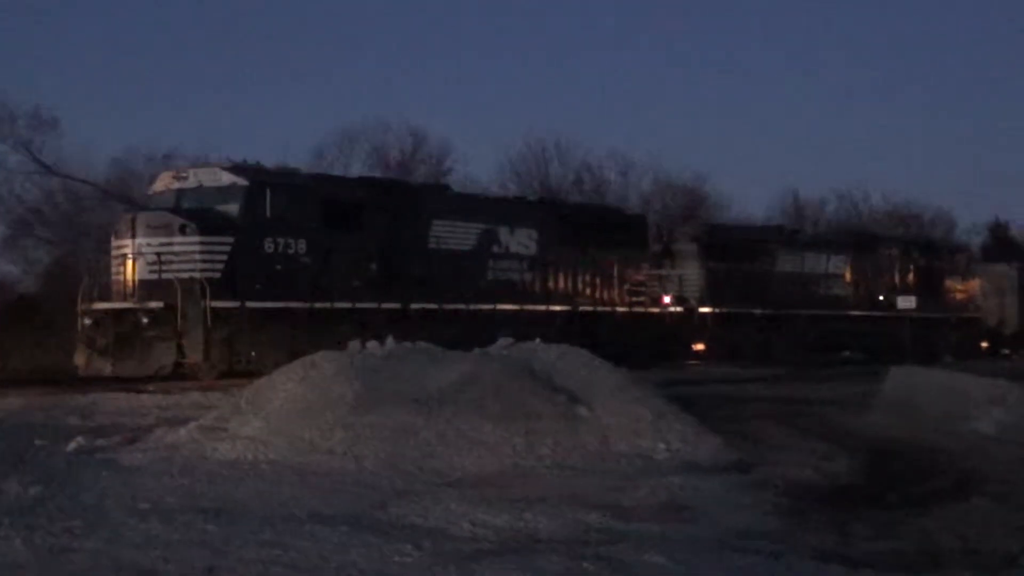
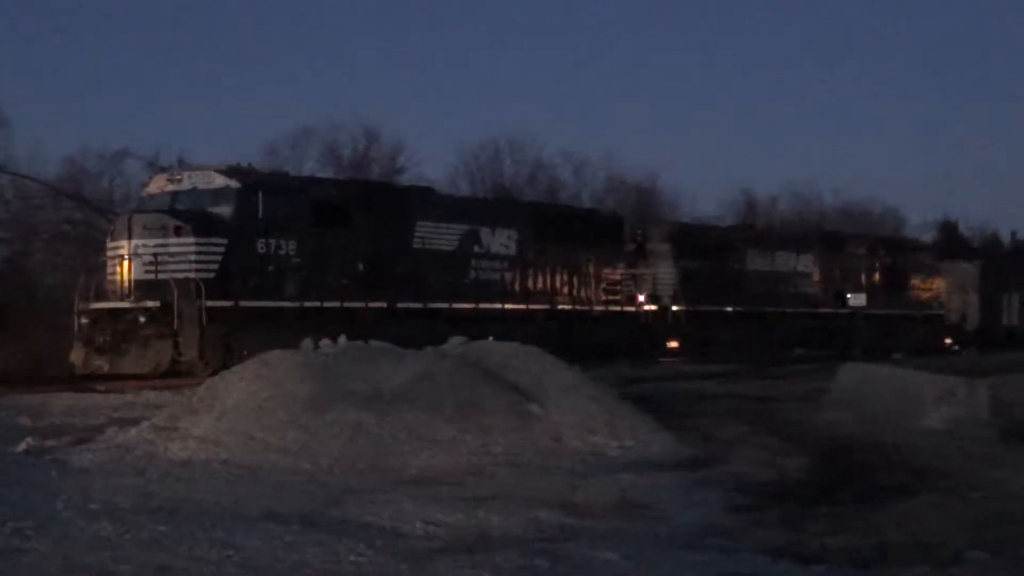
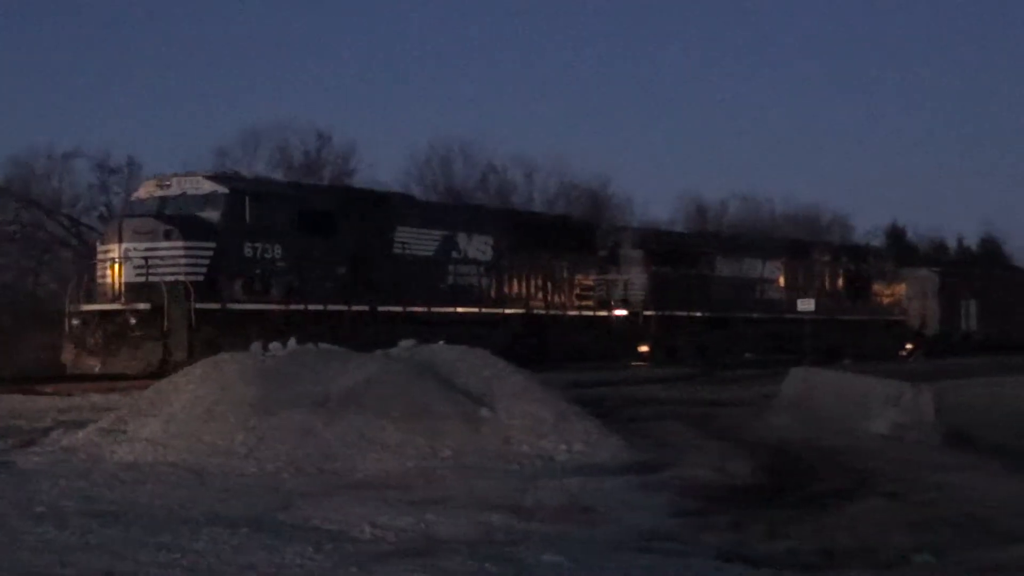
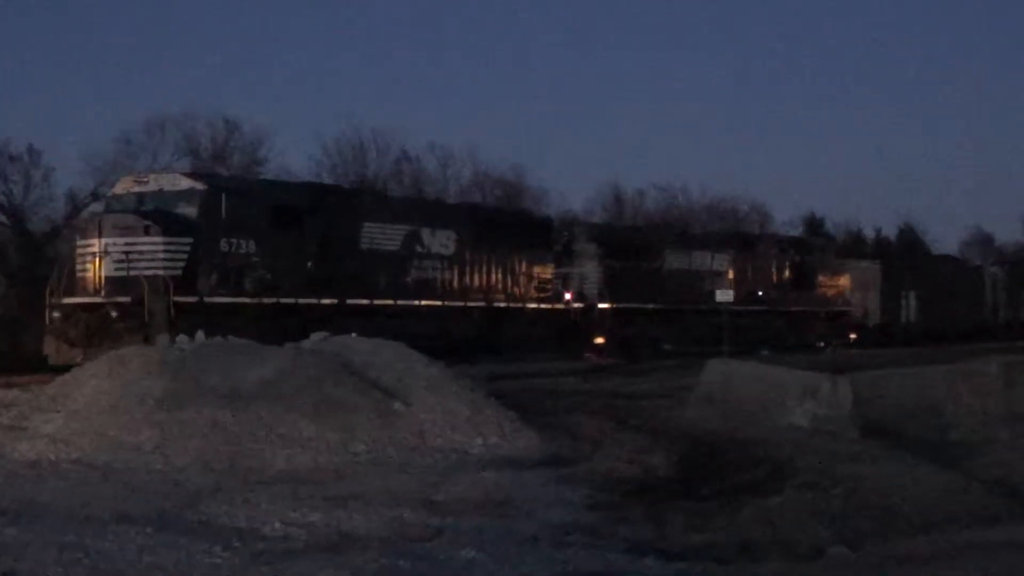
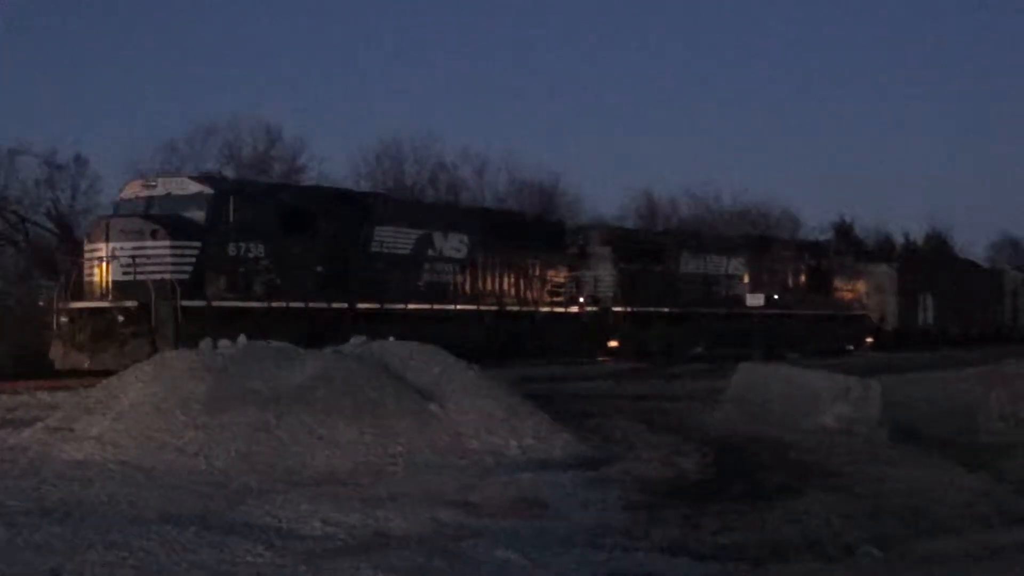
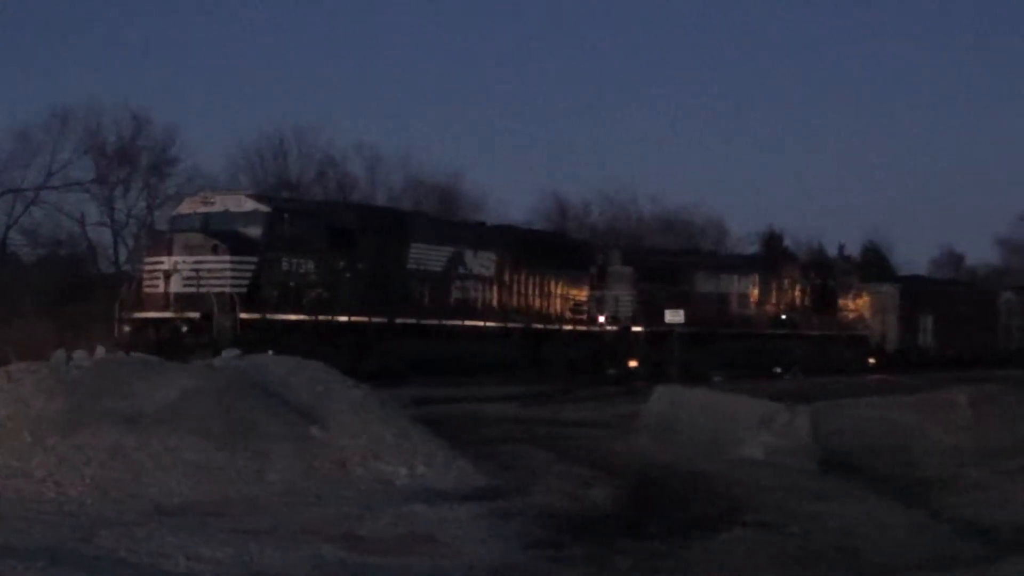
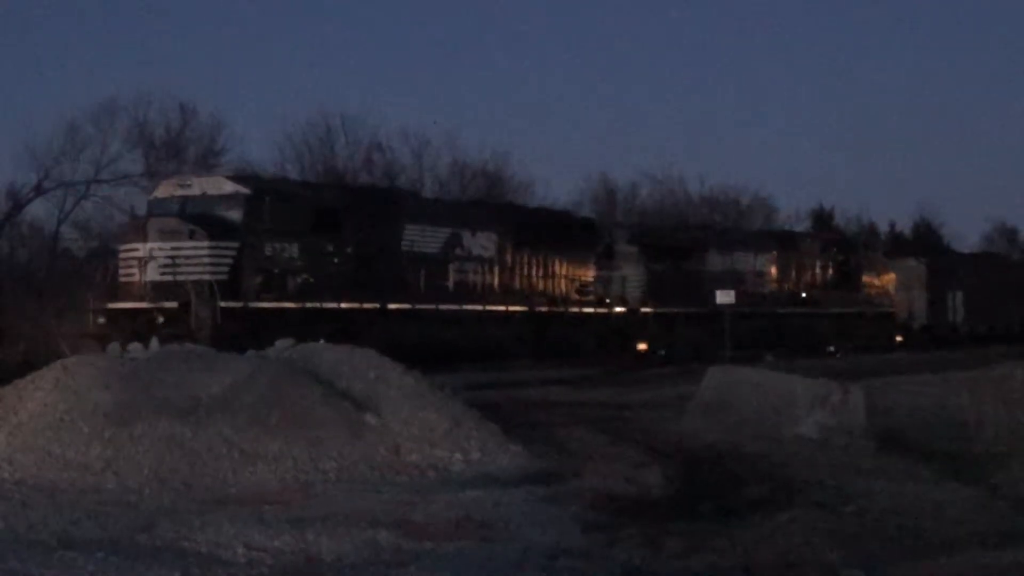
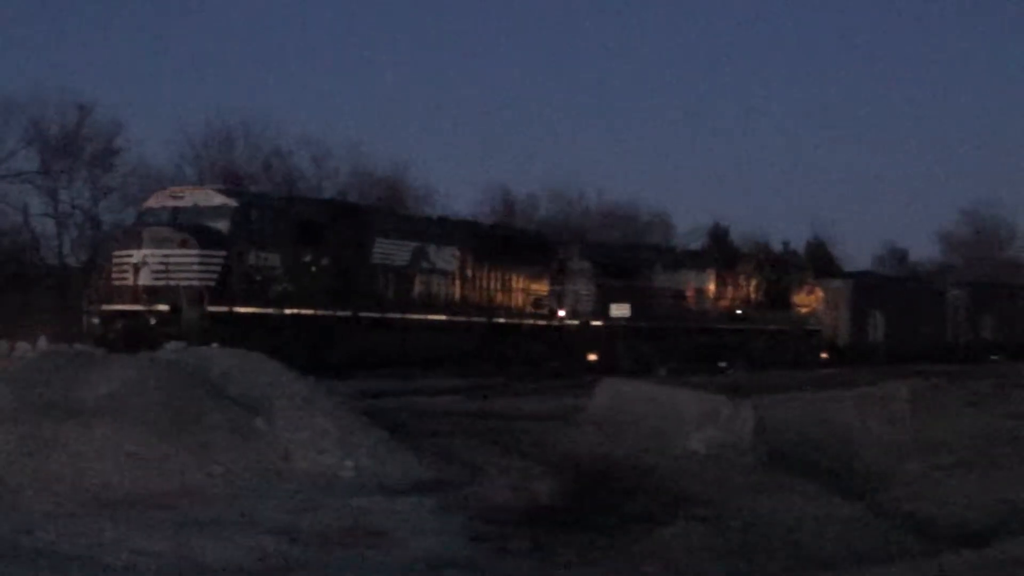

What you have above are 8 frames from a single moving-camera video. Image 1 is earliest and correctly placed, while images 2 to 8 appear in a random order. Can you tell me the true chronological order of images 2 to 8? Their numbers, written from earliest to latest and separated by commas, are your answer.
2, 3, 5, 4, 7, 6, 8
